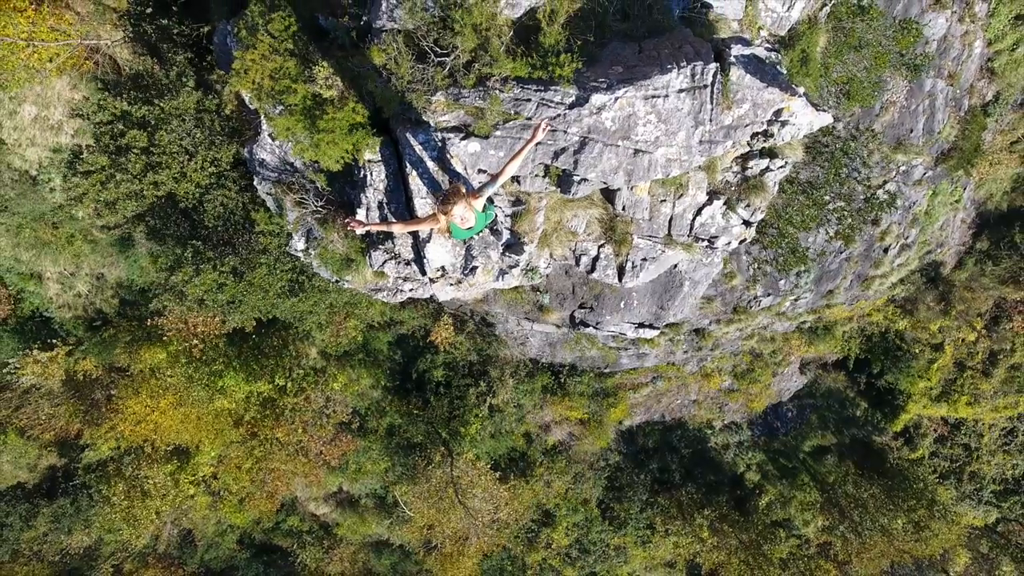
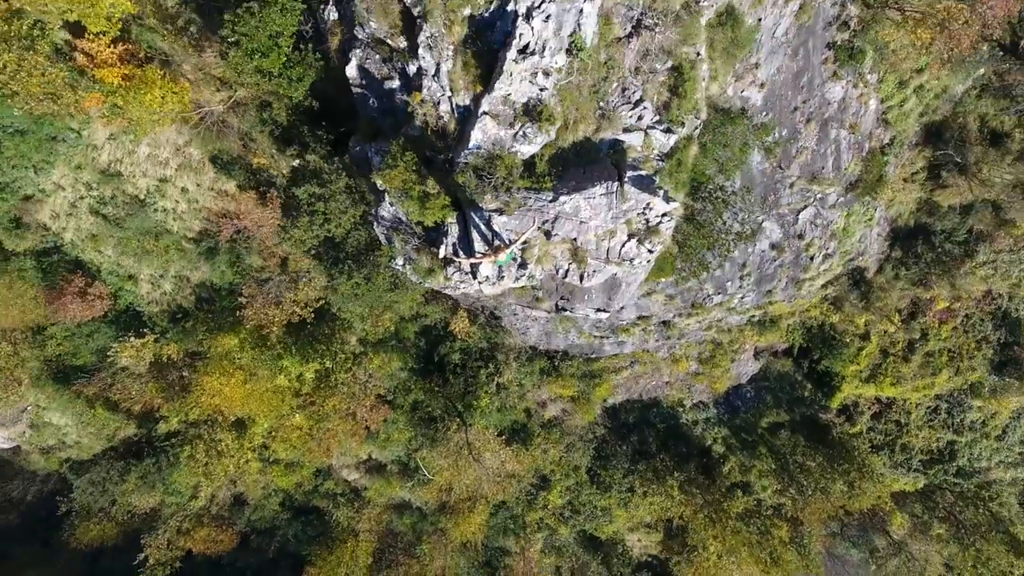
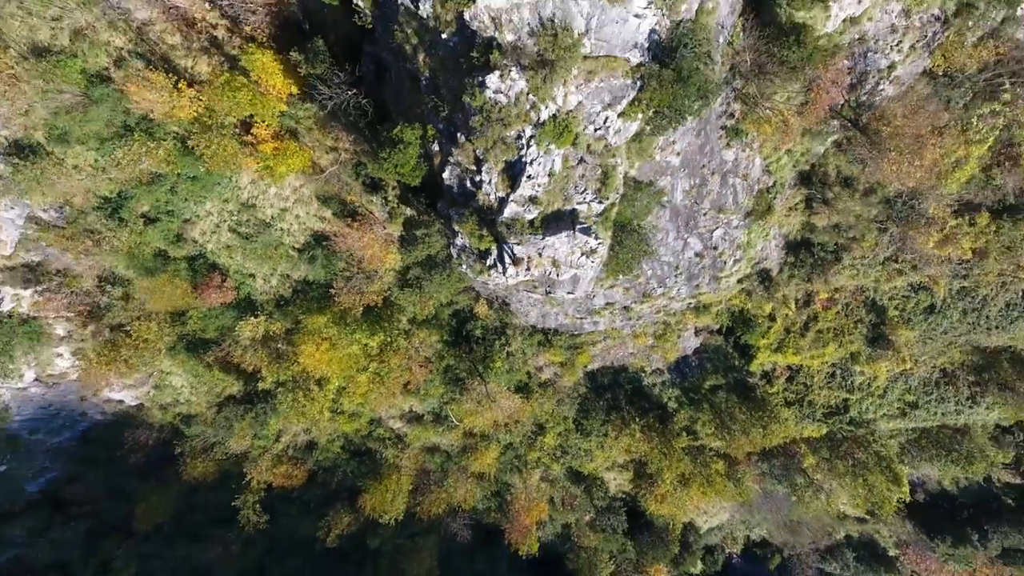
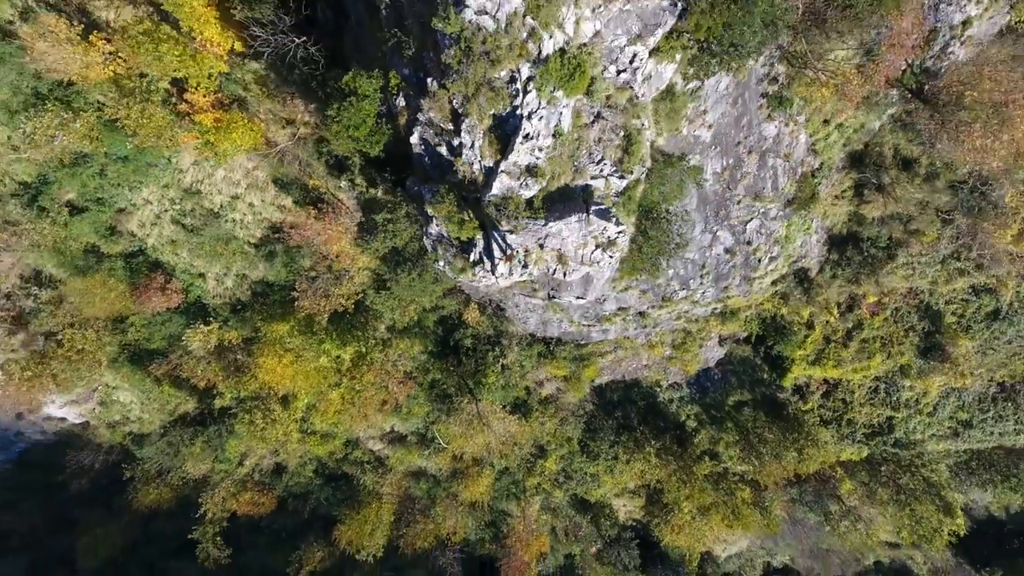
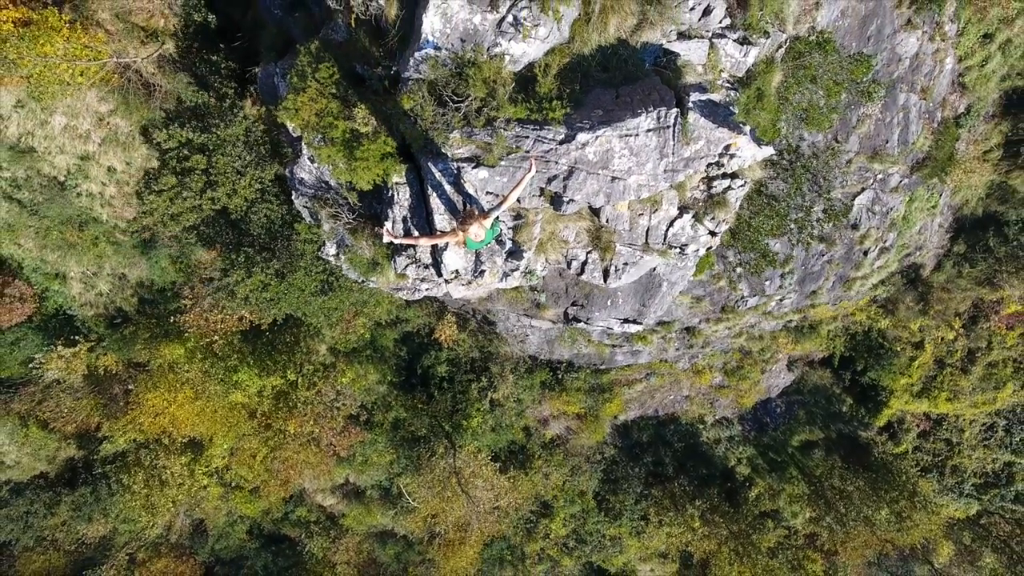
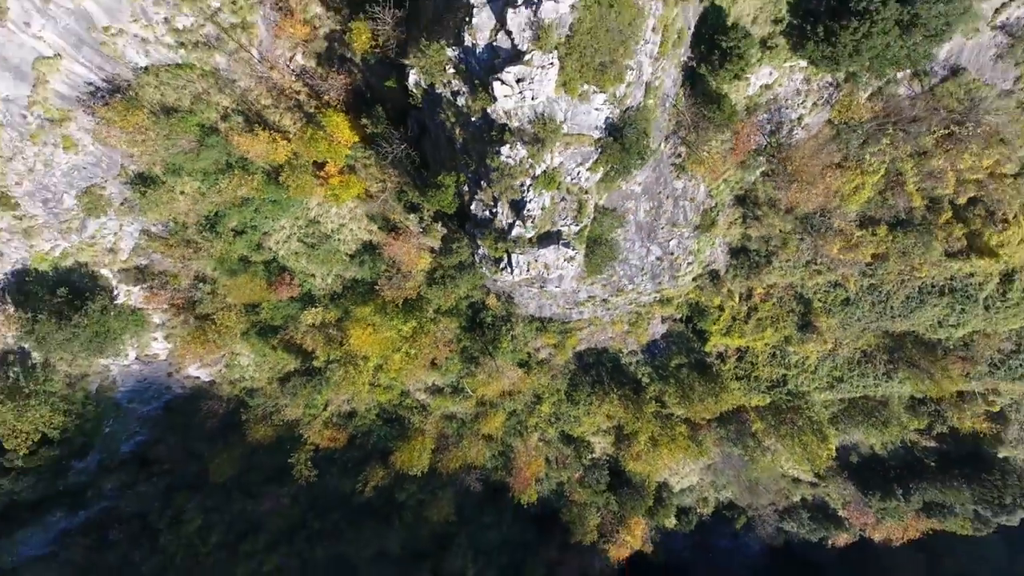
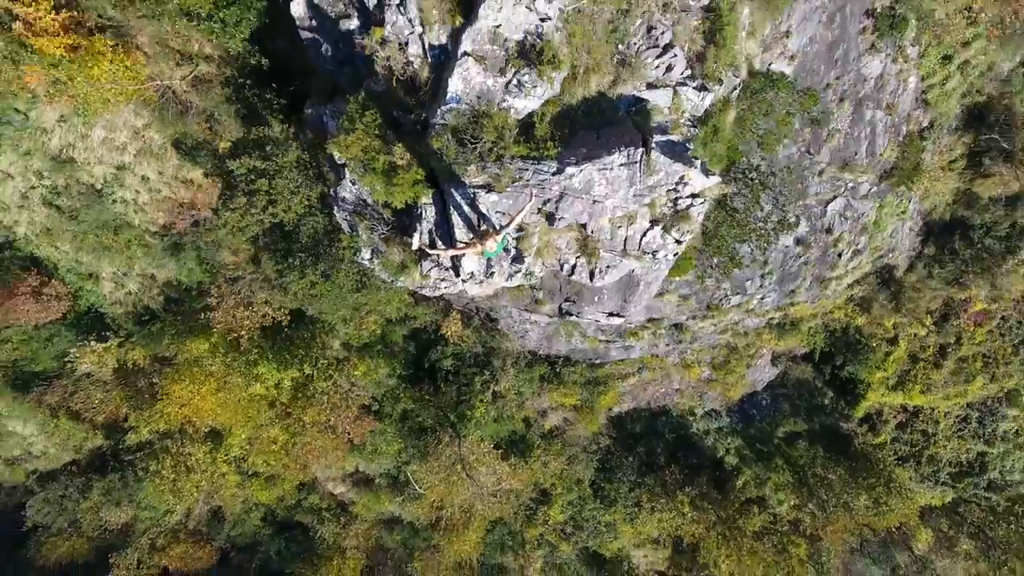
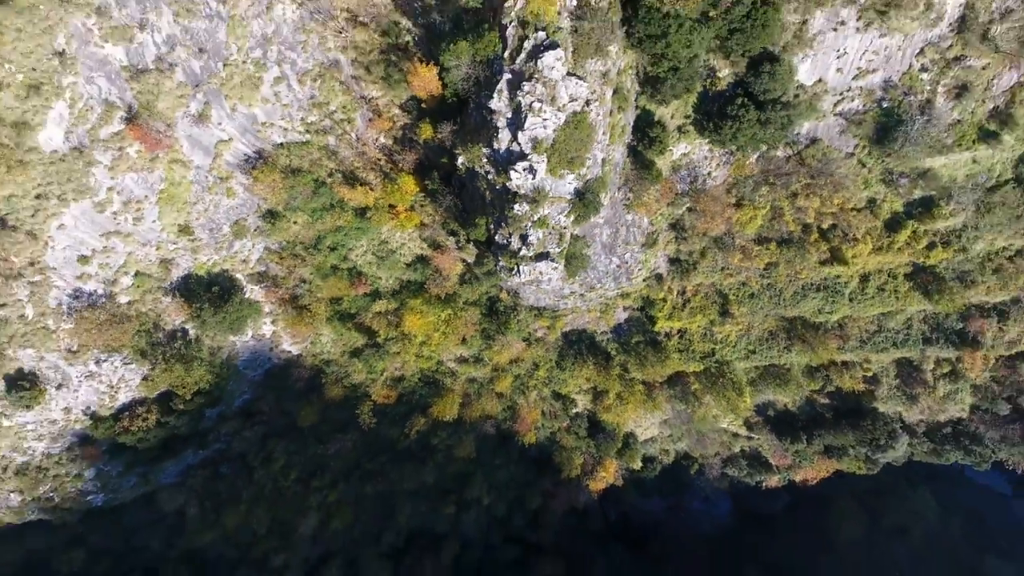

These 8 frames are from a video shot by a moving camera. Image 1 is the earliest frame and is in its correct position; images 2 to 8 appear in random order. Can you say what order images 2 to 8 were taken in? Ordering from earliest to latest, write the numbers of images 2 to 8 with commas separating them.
5, 7, 2, 4, 3, 6, 8
